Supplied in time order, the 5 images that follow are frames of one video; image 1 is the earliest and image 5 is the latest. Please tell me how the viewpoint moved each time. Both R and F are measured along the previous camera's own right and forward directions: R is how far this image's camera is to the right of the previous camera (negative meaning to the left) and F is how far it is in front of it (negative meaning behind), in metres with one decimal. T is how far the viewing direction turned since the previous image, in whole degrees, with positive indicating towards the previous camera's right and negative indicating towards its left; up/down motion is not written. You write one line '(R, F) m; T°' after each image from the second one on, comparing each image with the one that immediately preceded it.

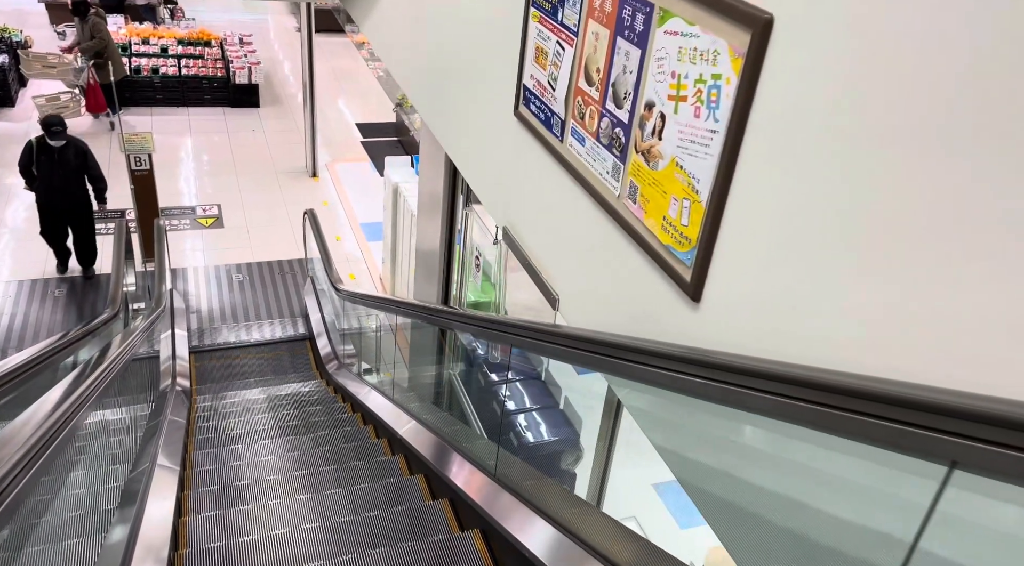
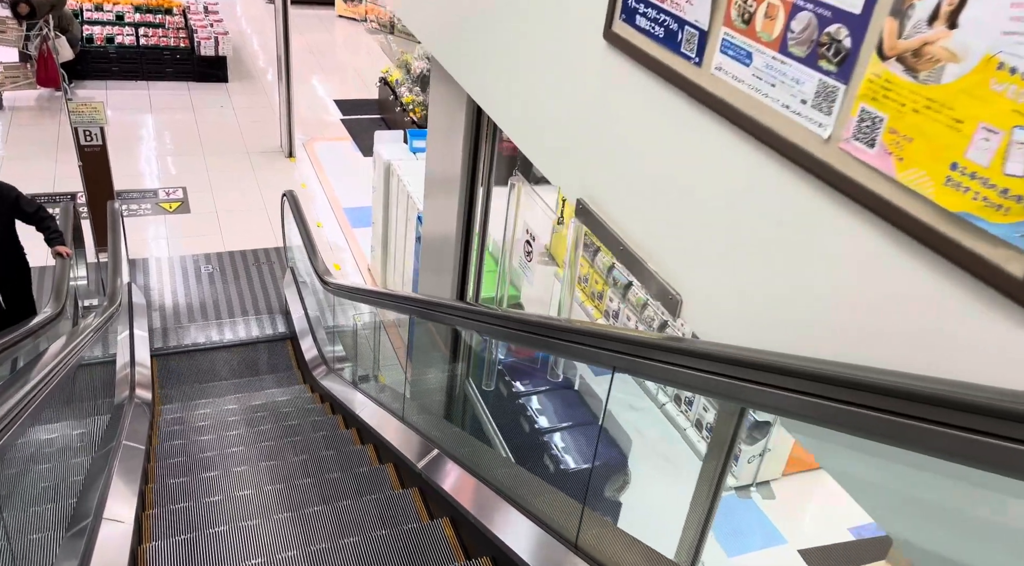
(-0.2, +0.5) m; +2°
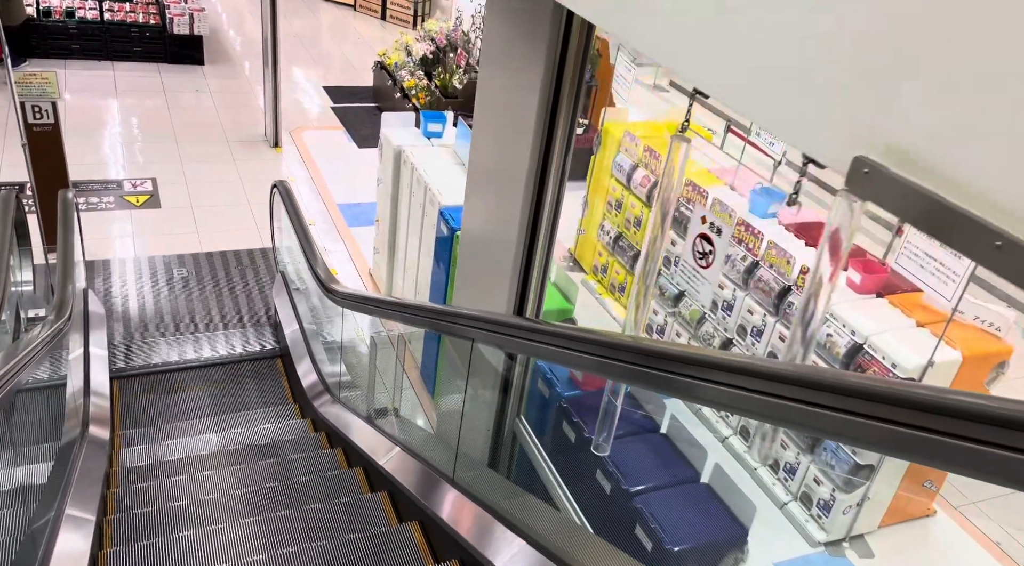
(-0.3, +0.6) m; +2°
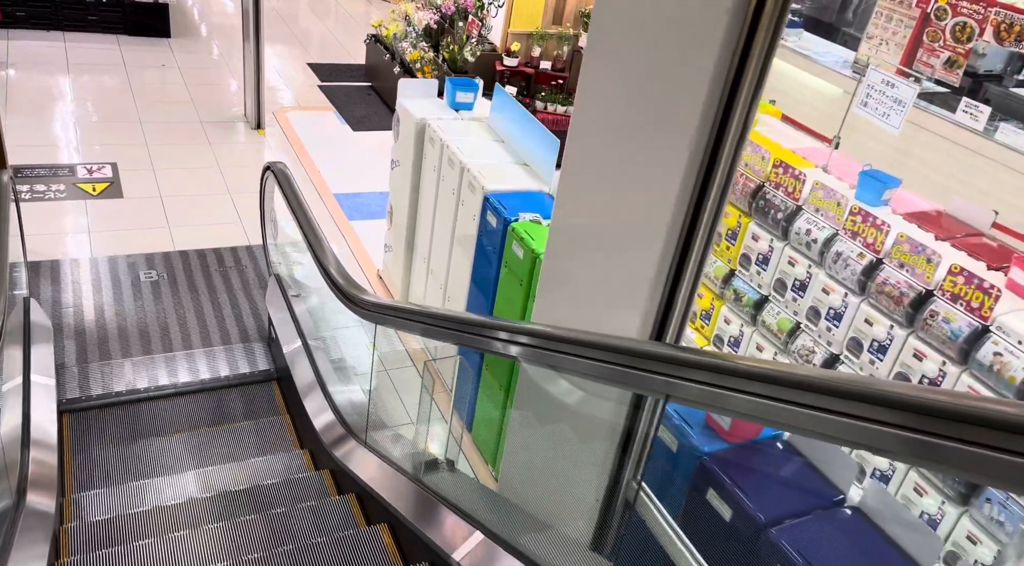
(-0.3, +0.7) m; +2°
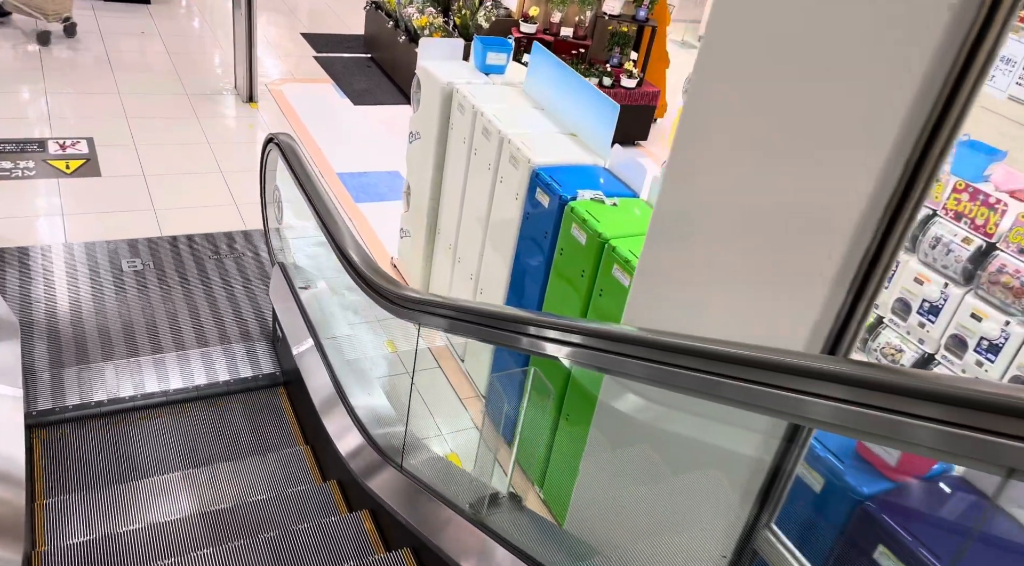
(-0.2, +0.4) m; +1°
